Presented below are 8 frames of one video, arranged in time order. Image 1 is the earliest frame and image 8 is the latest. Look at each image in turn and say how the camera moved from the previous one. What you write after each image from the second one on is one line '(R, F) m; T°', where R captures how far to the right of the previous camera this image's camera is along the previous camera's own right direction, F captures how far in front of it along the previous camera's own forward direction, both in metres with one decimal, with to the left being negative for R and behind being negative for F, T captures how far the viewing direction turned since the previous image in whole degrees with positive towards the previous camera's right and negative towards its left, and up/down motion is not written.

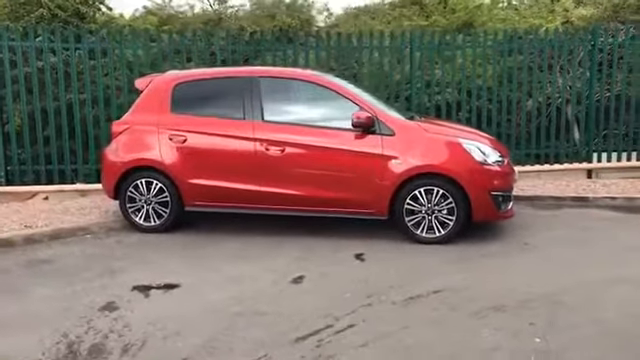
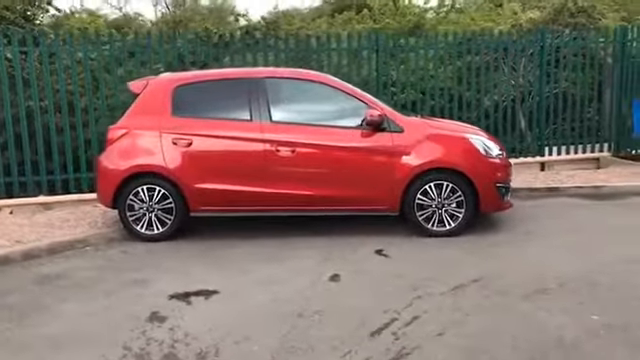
(-1.2, +0.1) m; +8°
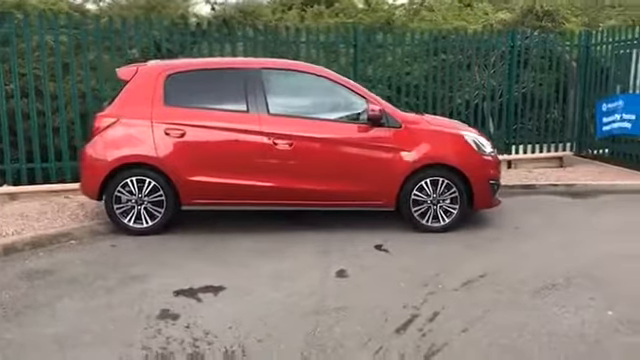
(-0.6, +0.1) m; +5°
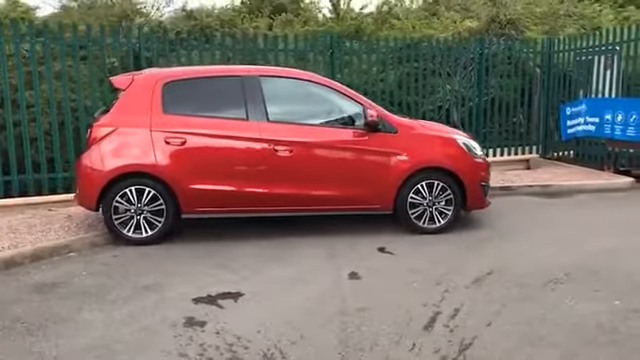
(-0.6, -0.1) m; +5°
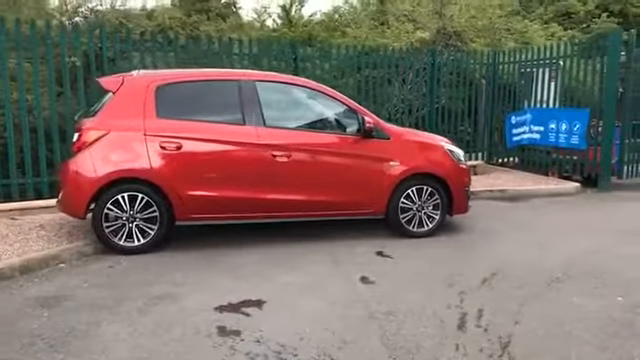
(-1.0, 0.0) m; +8°
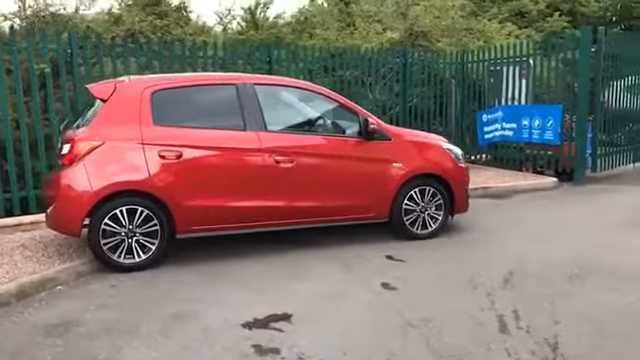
(-0.7, +0.3) m; +5°
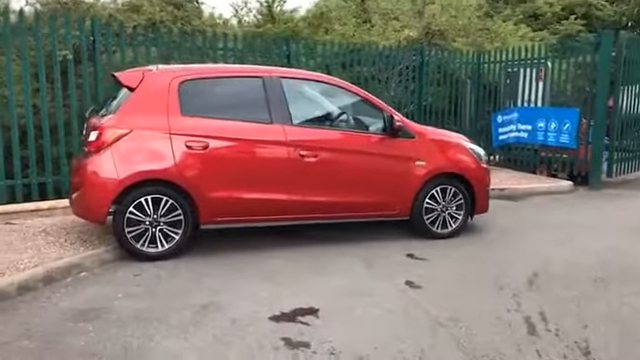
(-0.3, 0.0) m; 0°
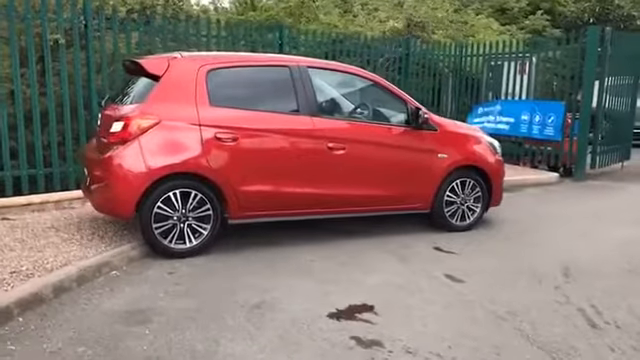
(-0.9, +0.2) m; +5°
